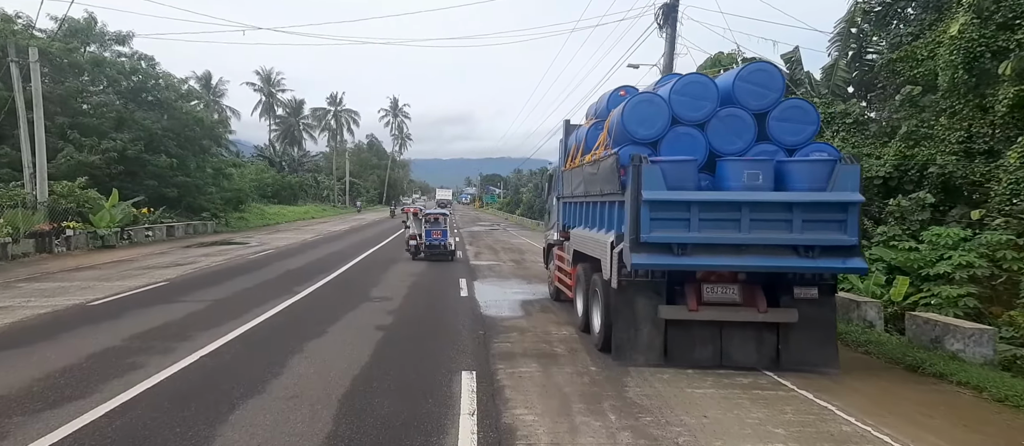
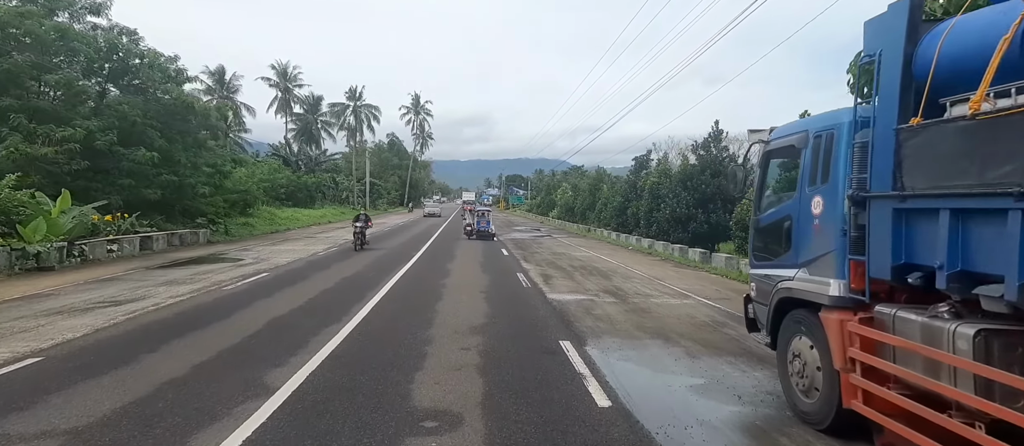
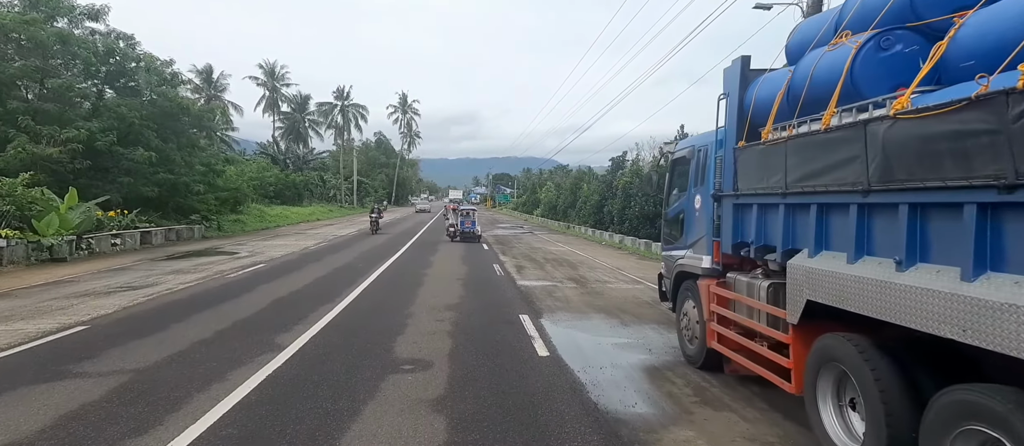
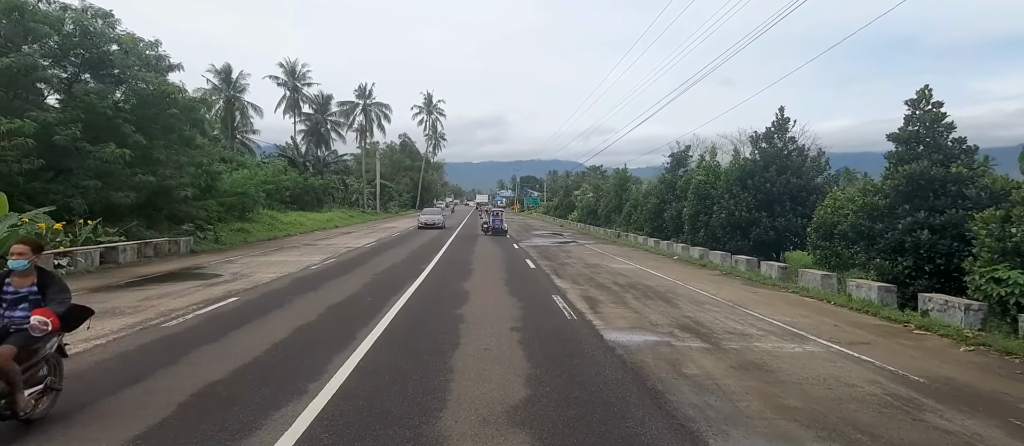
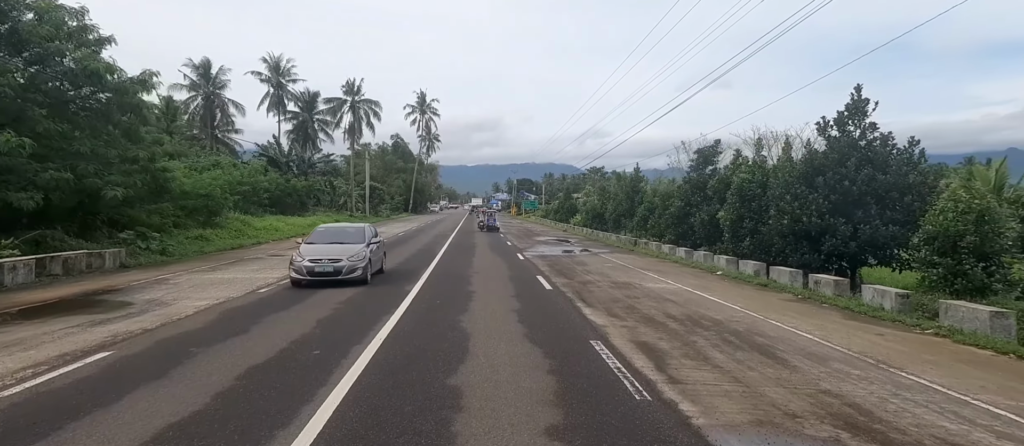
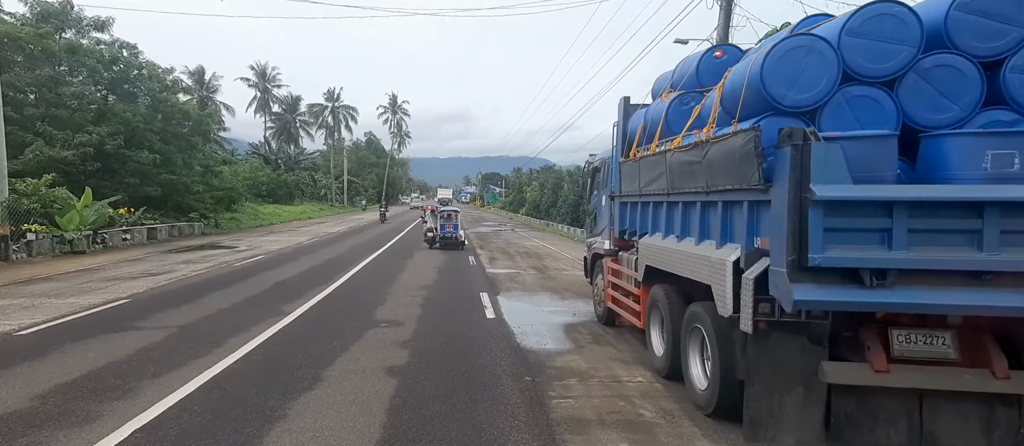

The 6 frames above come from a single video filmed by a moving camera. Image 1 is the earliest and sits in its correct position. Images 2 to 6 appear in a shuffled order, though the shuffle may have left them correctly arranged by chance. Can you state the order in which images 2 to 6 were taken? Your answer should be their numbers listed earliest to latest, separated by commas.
6, 3, 2, 4, 5
